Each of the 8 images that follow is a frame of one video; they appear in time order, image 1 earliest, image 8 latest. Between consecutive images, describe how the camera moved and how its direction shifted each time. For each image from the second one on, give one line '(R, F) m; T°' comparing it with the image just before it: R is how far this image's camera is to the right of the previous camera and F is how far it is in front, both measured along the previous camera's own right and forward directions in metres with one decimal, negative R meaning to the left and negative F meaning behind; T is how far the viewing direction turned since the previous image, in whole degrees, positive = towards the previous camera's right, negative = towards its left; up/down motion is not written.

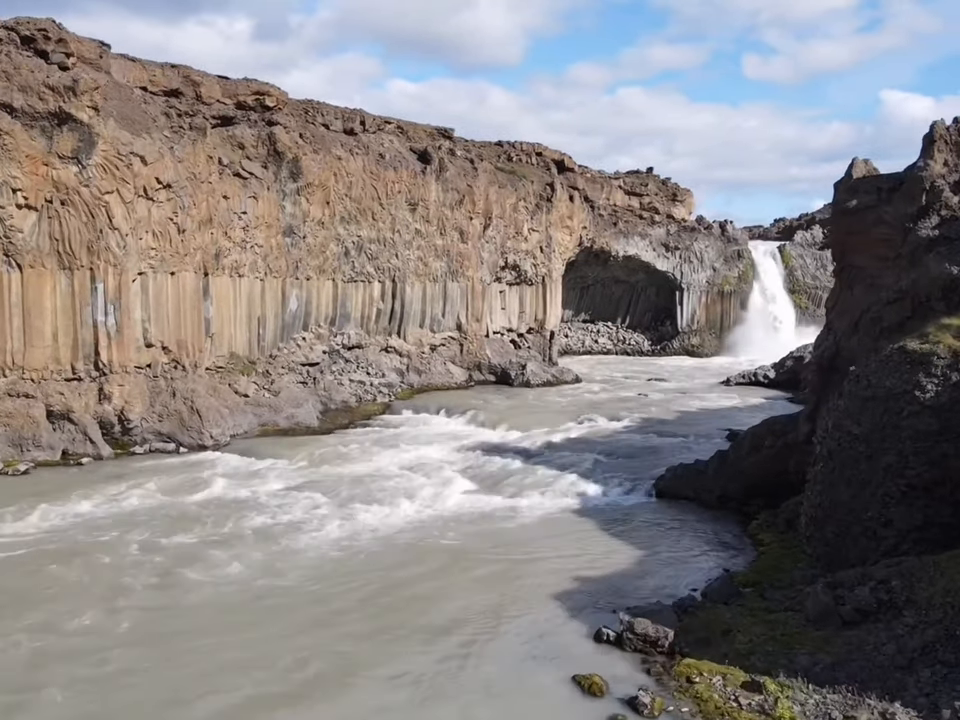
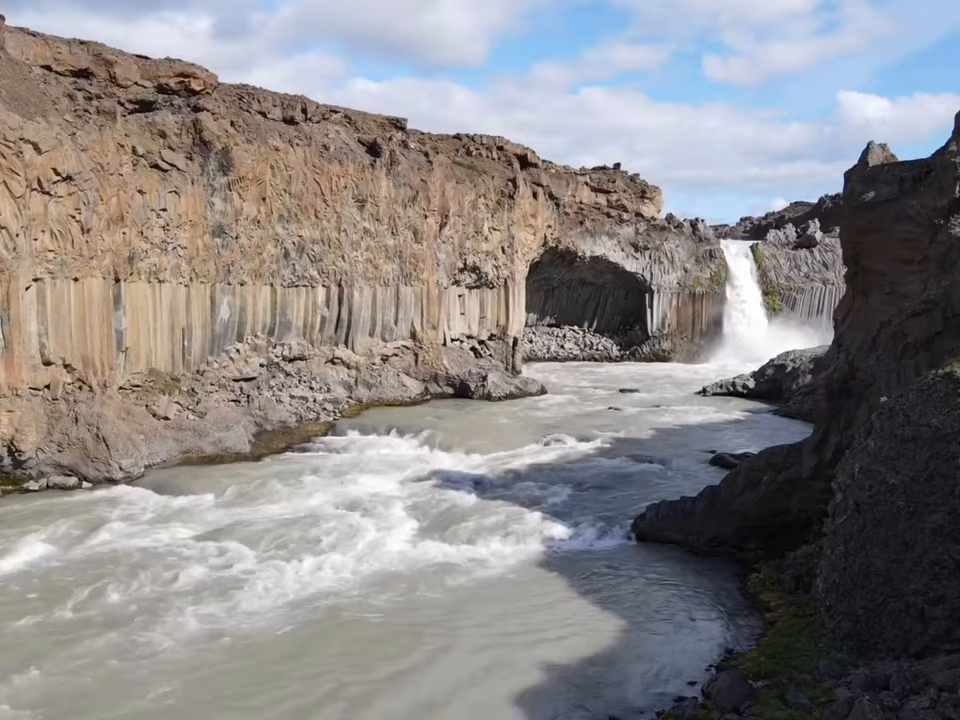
(+0.2, +1.9) m; +2°
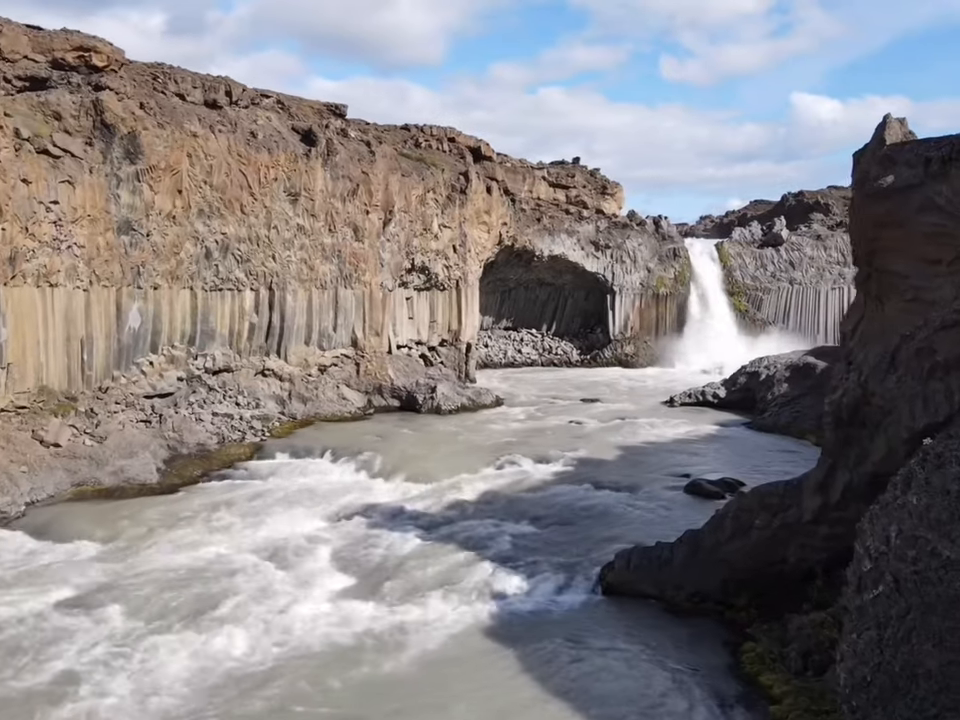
(+0.2, +1.9) m; +2°
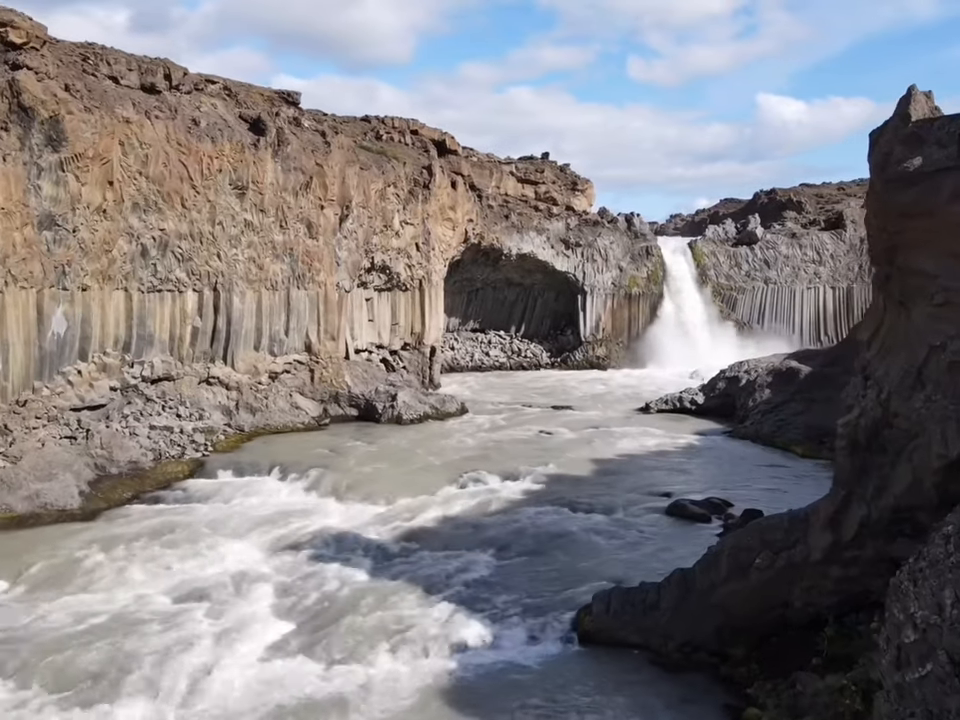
(+0.1, +1.3) m; +2°
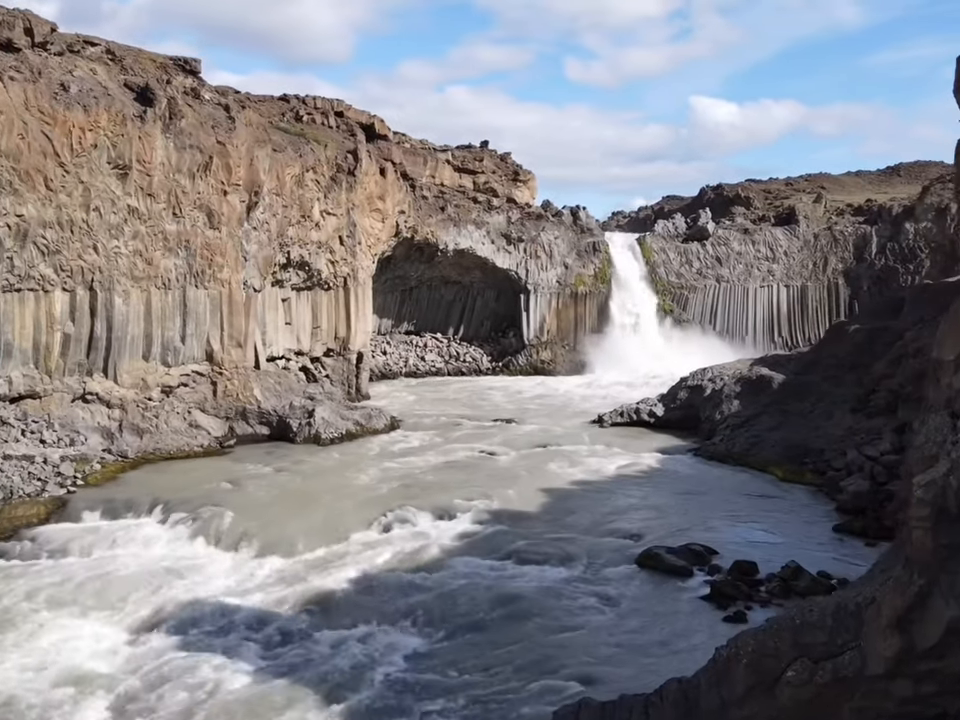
(+0.2, +2.4) m; +4°
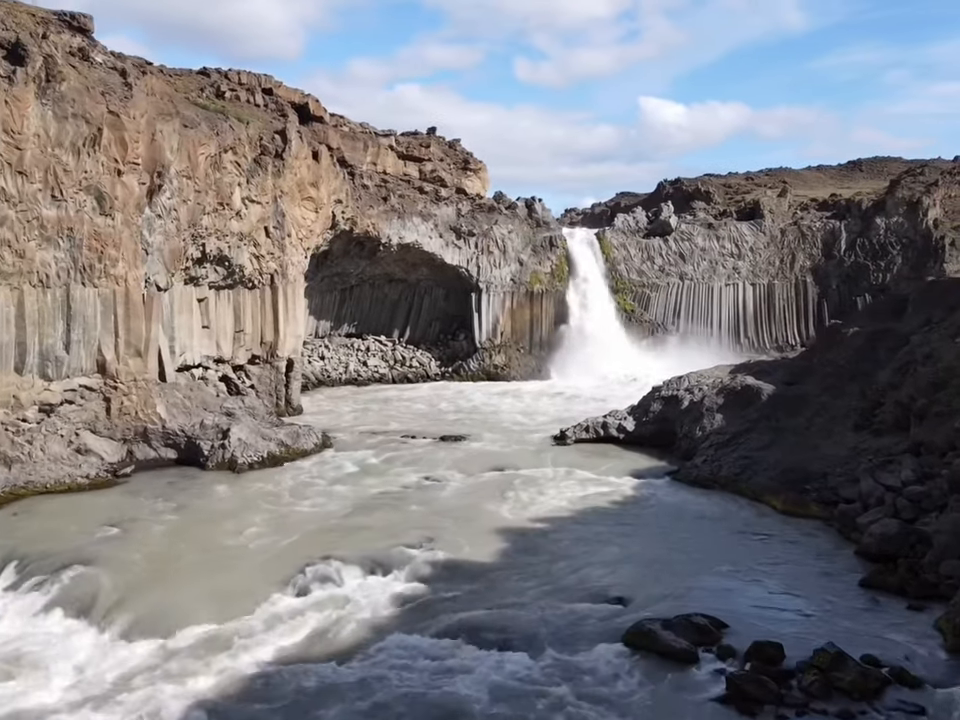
(+0.1, +2.3) m; +3°
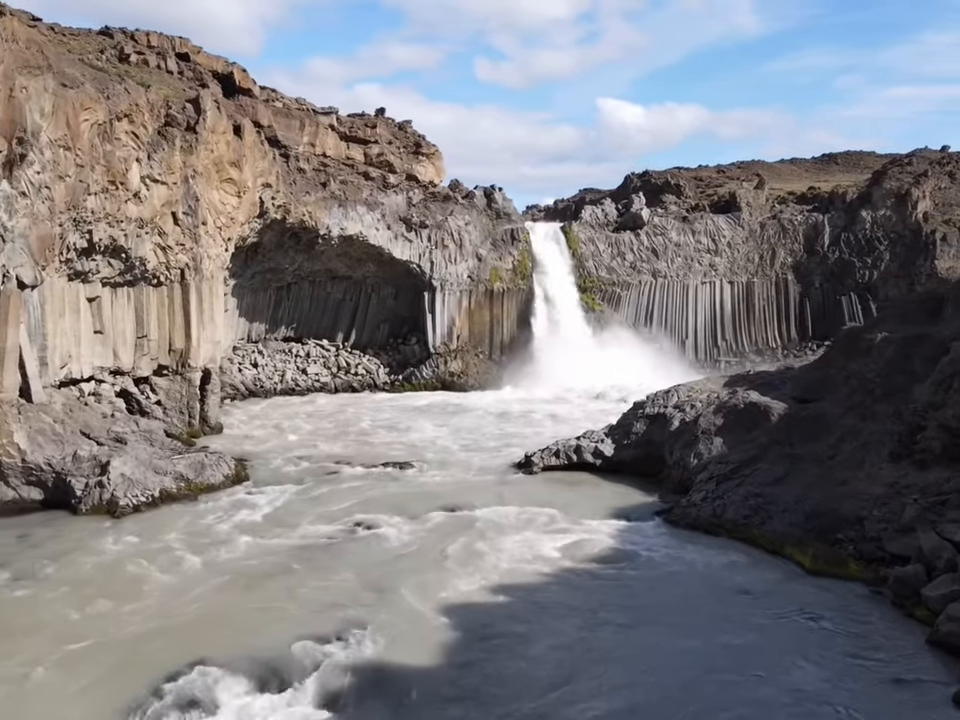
(+0.2, +2.7) m; +2°
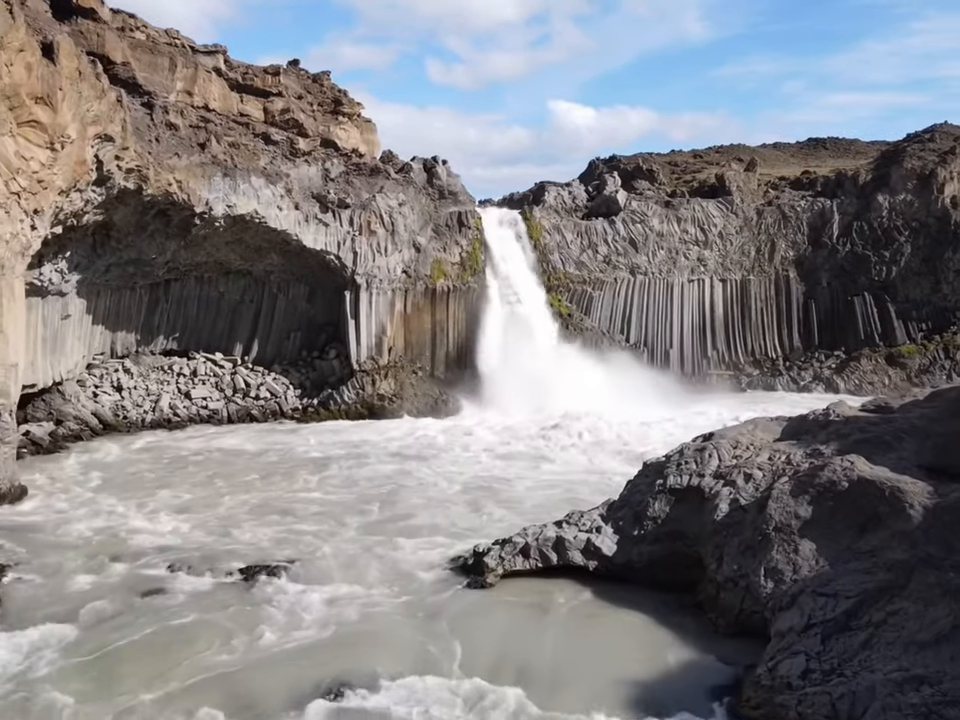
(+0.3, +5.1) m; +3°
